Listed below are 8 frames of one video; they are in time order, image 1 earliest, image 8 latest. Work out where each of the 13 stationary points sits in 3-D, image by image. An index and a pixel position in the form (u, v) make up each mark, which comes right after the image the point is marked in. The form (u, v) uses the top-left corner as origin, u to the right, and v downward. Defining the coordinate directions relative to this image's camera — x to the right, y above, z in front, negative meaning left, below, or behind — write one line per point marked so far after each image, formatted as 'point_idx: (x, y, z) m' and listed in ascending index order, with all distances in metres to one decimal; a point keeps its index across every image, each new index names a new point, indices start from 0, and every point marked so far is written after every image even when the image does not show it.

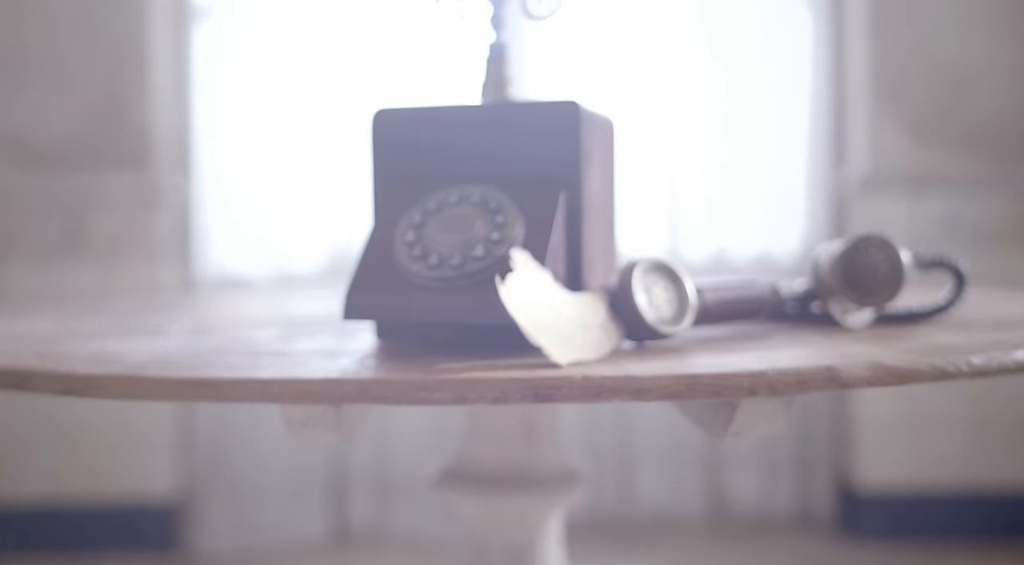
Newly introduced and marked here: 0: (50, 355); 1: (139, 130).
0: (-0.4, -0.1, +0.8) m
1: (-0.9, +0.4, +2.5) m
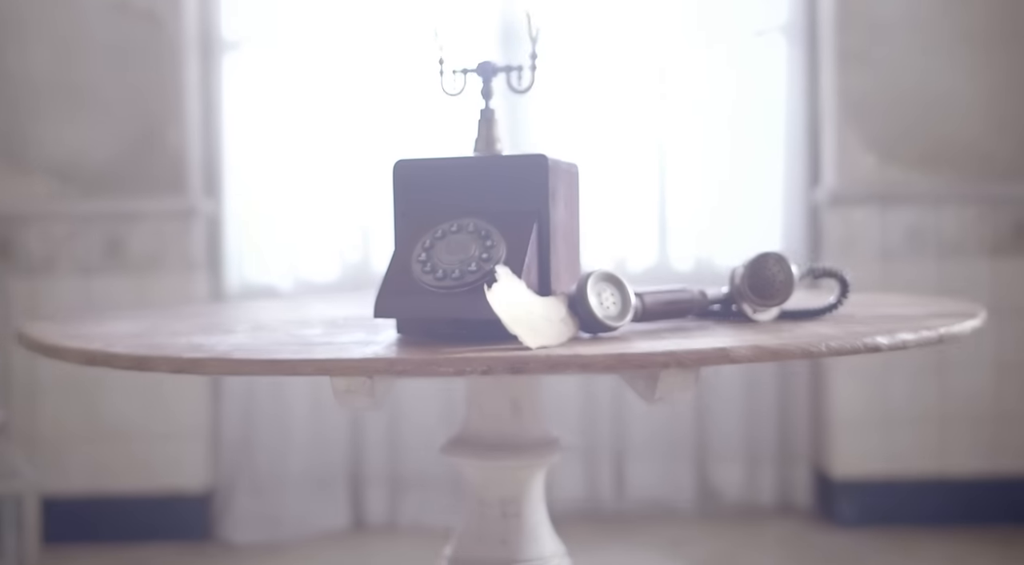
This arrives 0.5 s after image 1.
0: (-0.4, -0.1, +1.0) m
1: (-0.9, +0.3, +2.8) m
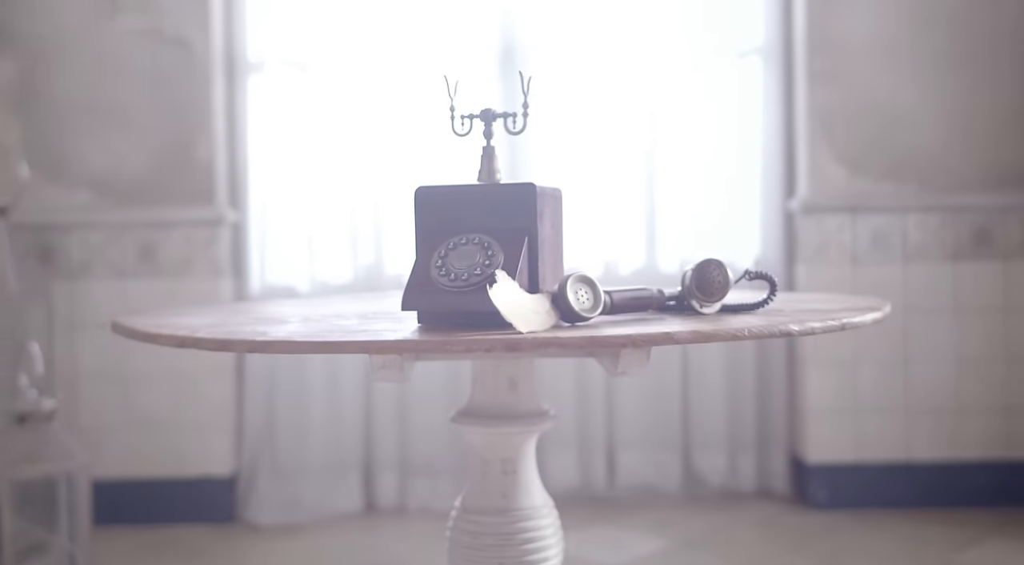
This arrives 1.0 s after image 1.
0: (-0.4, -0.1, +1.2) m
1: (-0.9, +0.3, +3.0) m
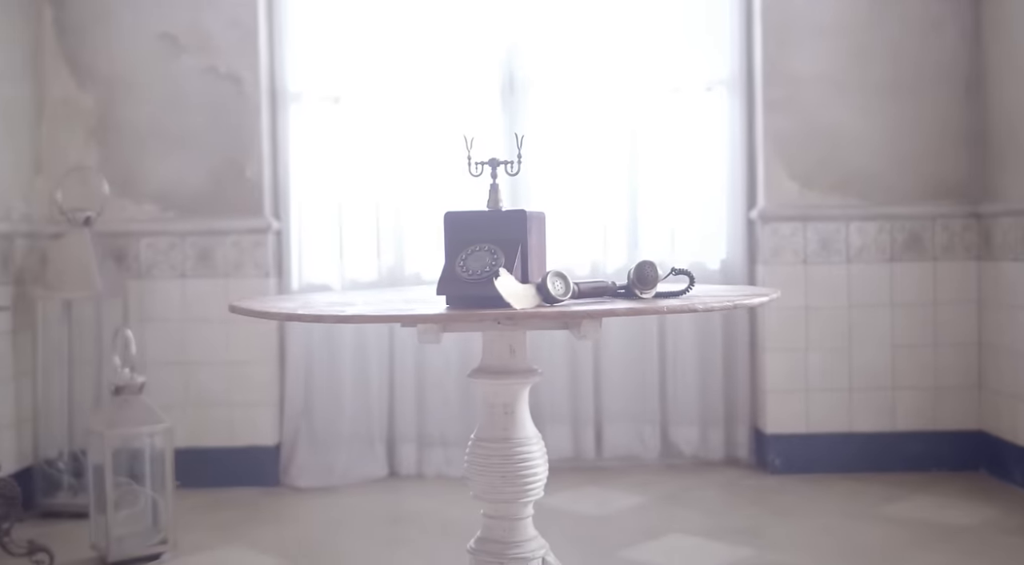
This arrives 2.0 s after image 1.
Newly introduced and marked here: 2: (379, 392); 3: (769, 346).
0: (-0.4, -0.1, +1.8) m
1: (-0.9, +0.3, +3.6) m
2: (-0.5, -0.4, +3.7) m
3: (+0.9, -0.2, +3.6) m
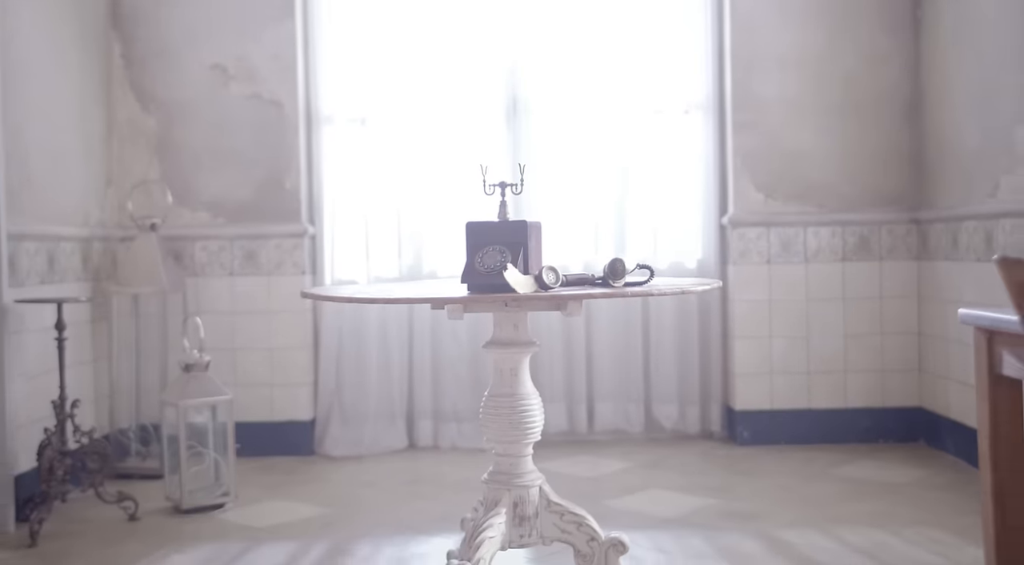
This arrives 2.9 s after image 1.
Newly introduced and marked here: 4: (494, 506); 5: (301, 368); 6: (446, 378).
0: (-0.4, 0.0, +2.4) m
1: (-0.9, +0.4, +4.1) m
2: (-0.5, -0.4, +4.2) m
3: (+0.9, -0.2, +4.2) m
4: (0.0, -0.5, +2.4) m
5: (-0.9, -0.4, +4.2) m
6: (-0.3, -0.4, +4.2) m
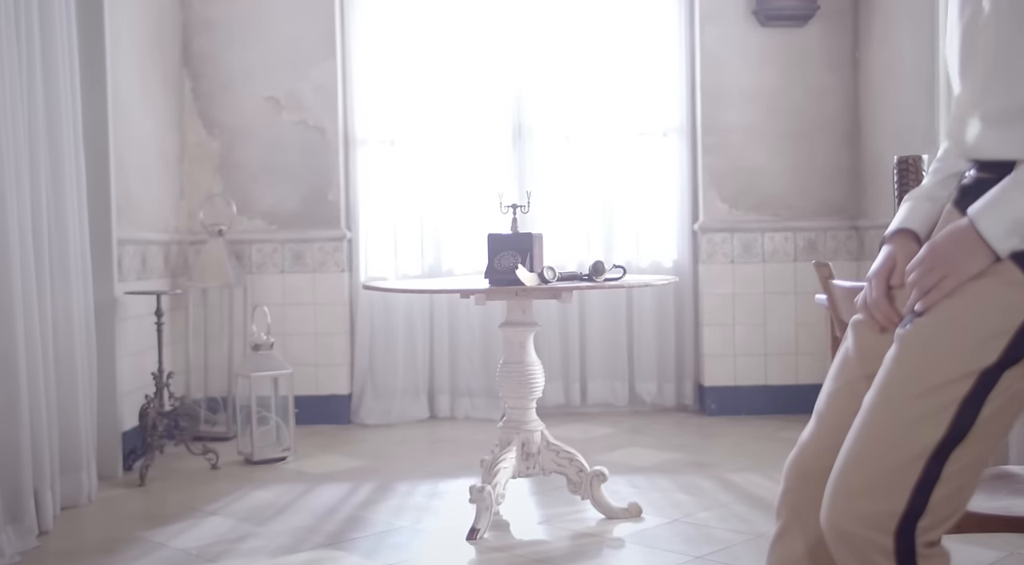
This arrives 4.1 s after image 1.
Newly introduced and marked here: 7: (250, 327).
0: (-0.3, 0.0, +3.2) m
1: (-0.9, +0.4, +4.9) m
2: (-0.5, -0.4, +5.0) m
3: (+1.0, -0.2, +5.0) m
4: (0.0, -0.5, +3.2) m
5: (-0.9, -0.3, +5.0) m
6: (-0.3, -0.4, +5.0) m
7: (-1.2, -0.2, +4.6) m
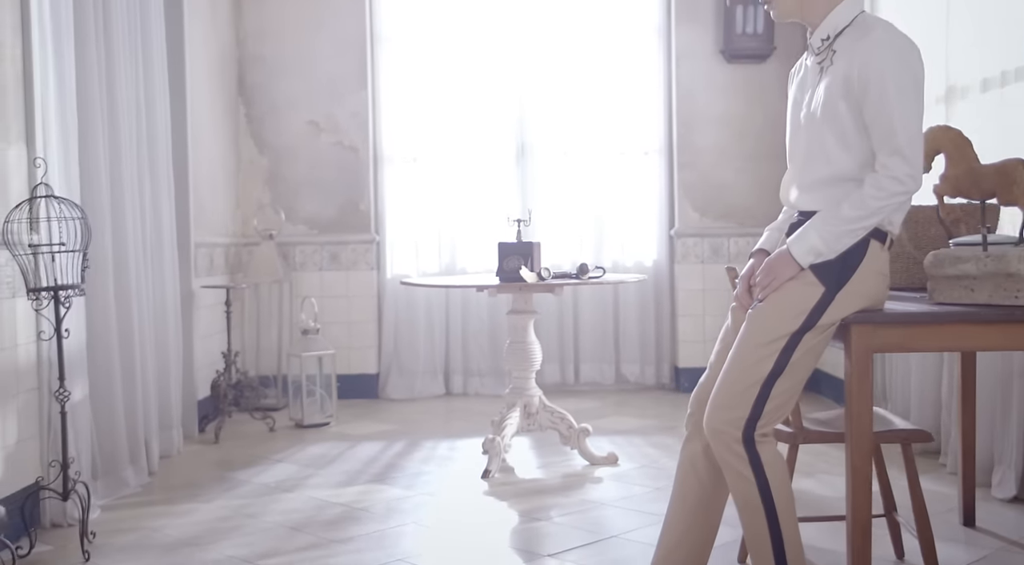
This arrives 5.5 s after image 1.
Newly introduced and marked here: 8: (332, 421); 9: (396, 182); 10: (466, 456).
0: (-0.3, 0.0, +4.0) m
1: (-0.9, +0.4, +5.8) m
2: (-0.4, -0.4, +5.9) m
3: (+1.0, -0.2, +5.8) m
4: (0.0, -0.5, +4.1) m
5: (-0.8, -0.3, +5.9) m
6: (-0.2, -0.4, +5.9) m
7: (-1.2, -0.2, +5.5) m
8: (-0.9, -0.7, +5.2) m
9: (-0.7, +0.6, +5.9) m
10: (-0.2, -0.8, +4.3) m
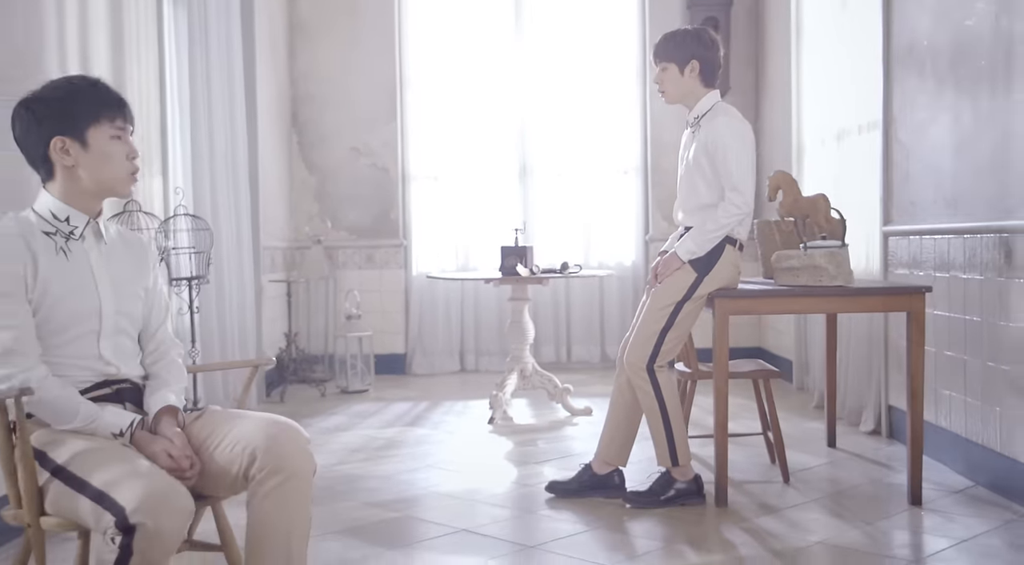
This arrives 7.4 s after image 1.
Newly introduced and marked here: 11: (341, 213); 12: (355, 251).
0: (-0.3, 0.0, +5.3) m
1: (-0.8, +0.4, +7.1) m
2: (-0.4, -0.3, +7.2) m
3: (+1.0, -0.2, +7.1) m
4: (0.0, -0.5, +5.4) m
5: (-0.8, -0.3, +7.1) m
6: (-0.2, -0.3, +7.2) m
7: (-1.2, -0.2, +6.7) m
8: (-0.9, -0.7, +6.4) m
9: (-0.7, +0.6, +7.2) m
10: (-0.2, -0.7, +5.6) m
11: (-1.2, +0.5, +7.1) m
12: (-1.1, +0.2, +7.1) m
